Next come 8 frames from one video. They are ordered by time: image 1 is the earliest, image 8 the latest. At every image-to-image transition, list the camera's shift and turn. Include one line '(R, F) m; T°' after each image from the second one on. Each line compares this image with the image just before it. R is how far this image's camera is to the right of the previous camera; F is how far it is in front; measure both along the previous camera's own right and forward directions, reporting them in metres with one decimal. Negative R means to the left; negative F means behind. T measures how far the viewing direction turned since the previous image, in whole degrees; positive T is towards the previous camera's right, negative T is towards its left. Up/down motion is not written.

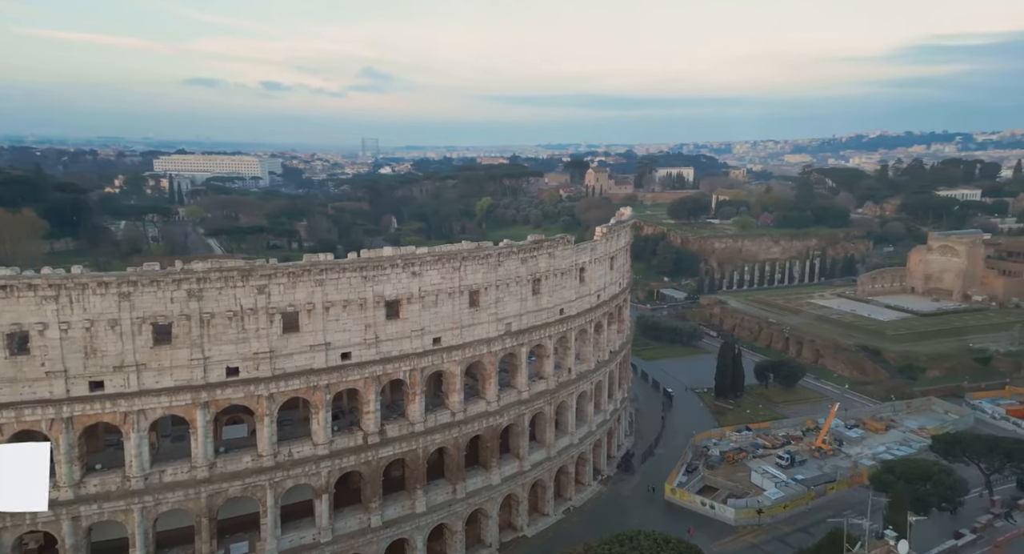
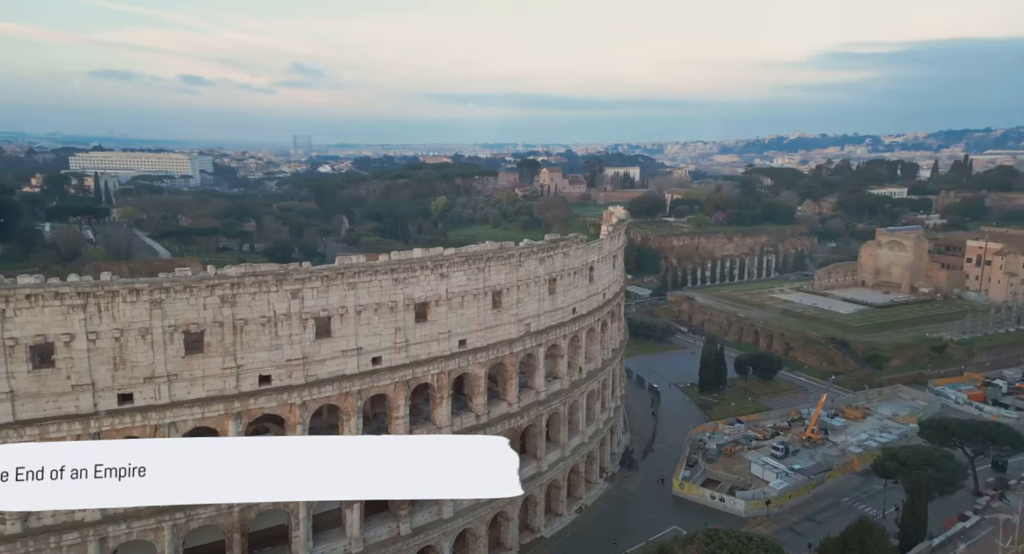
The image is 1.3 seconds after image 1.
(-3.5, +0.2) m; +6°
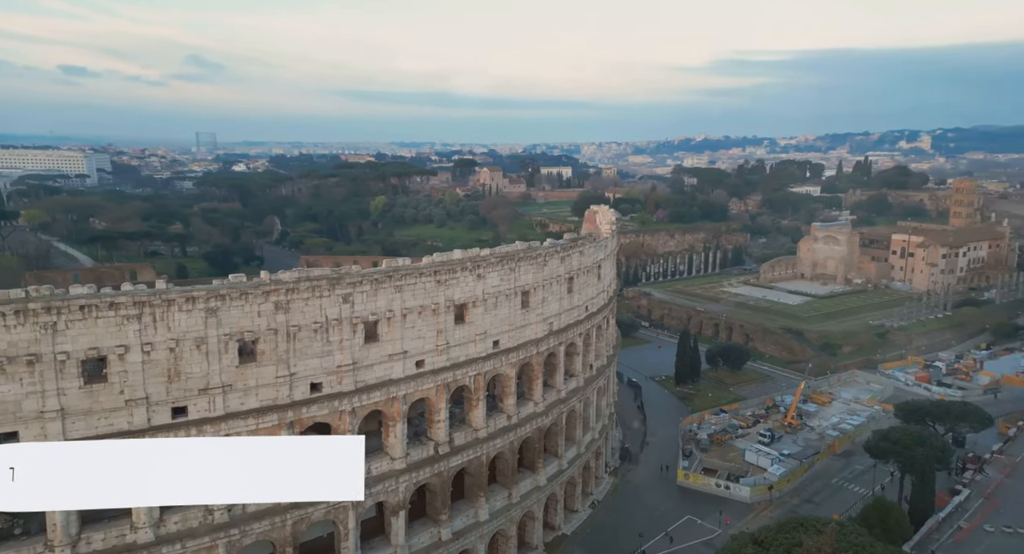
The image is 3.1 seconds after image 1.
(-4.5, +0.1) m; +7°
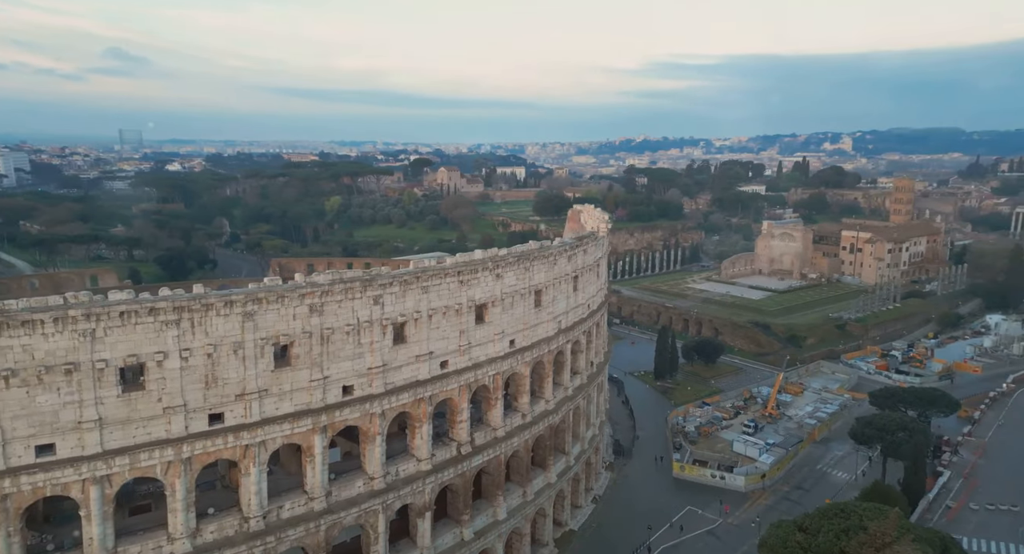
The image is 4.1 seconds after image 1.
(-2.8, -0.1) m; +5°
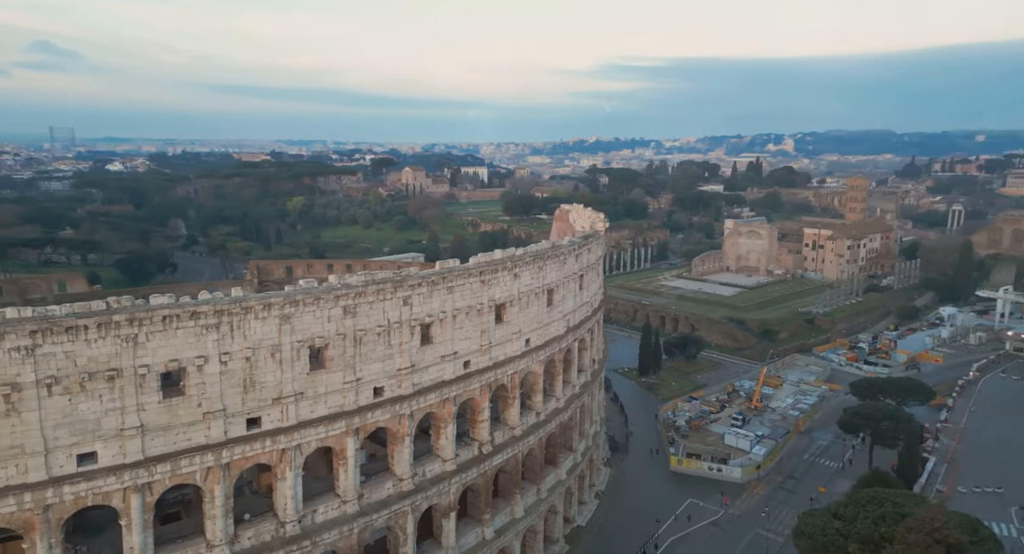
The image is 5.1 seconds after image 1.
(-2.4, -0.1) m; +4°
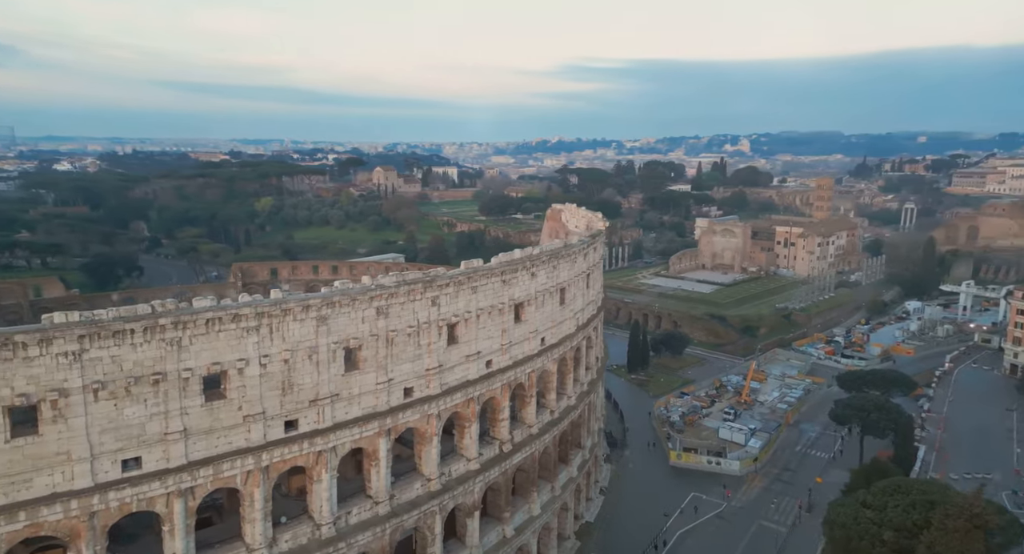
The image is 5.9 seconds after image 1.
(-2.1, -0.1) m; +3°
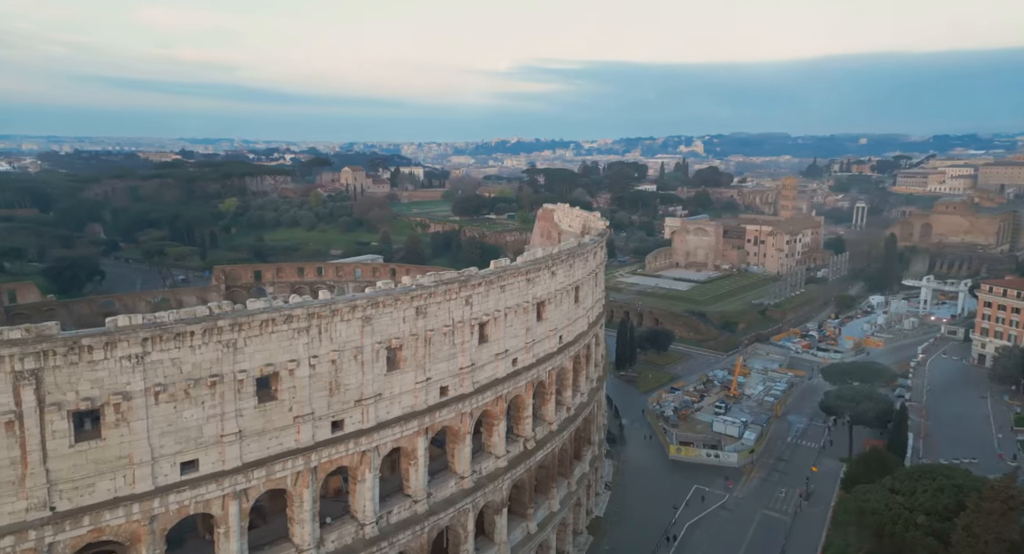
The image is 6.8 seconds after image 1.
(-2.4, -0.1) m; +4°
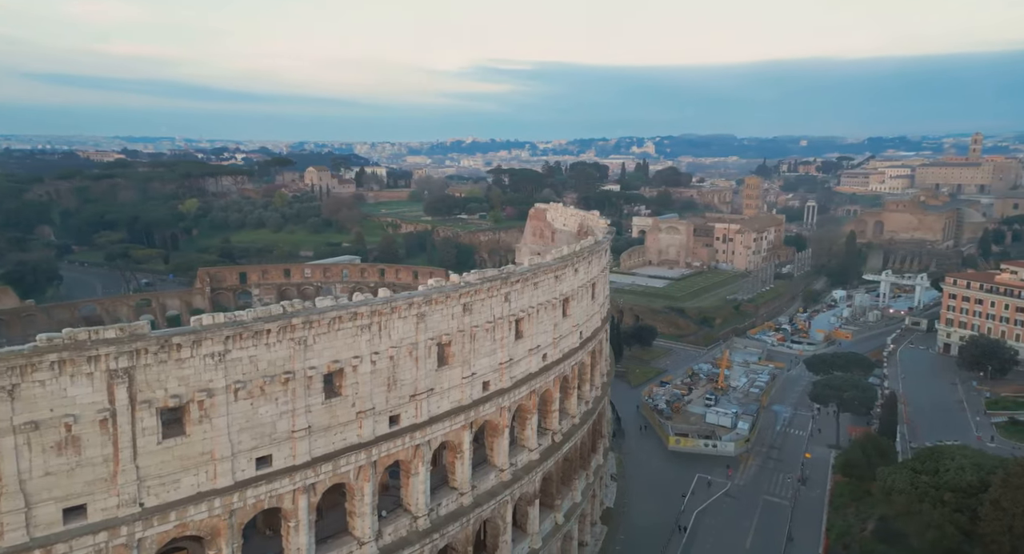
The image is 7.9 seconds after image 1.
(-2.7, -0.3) m; +4°
